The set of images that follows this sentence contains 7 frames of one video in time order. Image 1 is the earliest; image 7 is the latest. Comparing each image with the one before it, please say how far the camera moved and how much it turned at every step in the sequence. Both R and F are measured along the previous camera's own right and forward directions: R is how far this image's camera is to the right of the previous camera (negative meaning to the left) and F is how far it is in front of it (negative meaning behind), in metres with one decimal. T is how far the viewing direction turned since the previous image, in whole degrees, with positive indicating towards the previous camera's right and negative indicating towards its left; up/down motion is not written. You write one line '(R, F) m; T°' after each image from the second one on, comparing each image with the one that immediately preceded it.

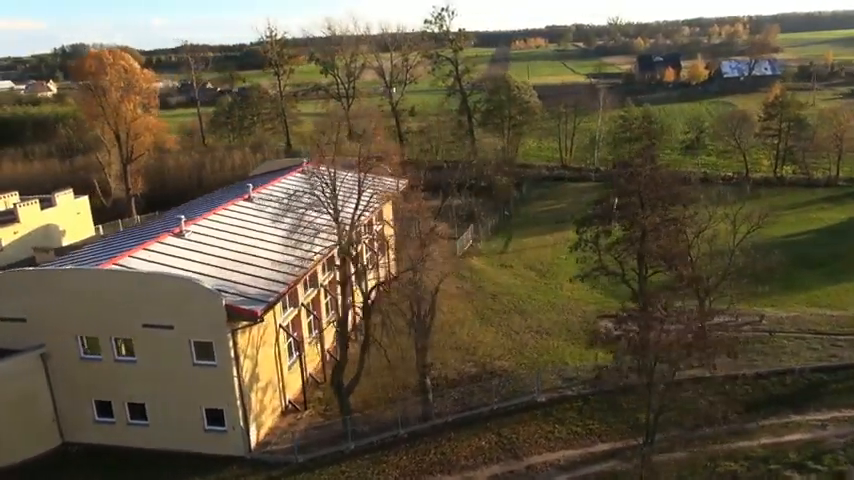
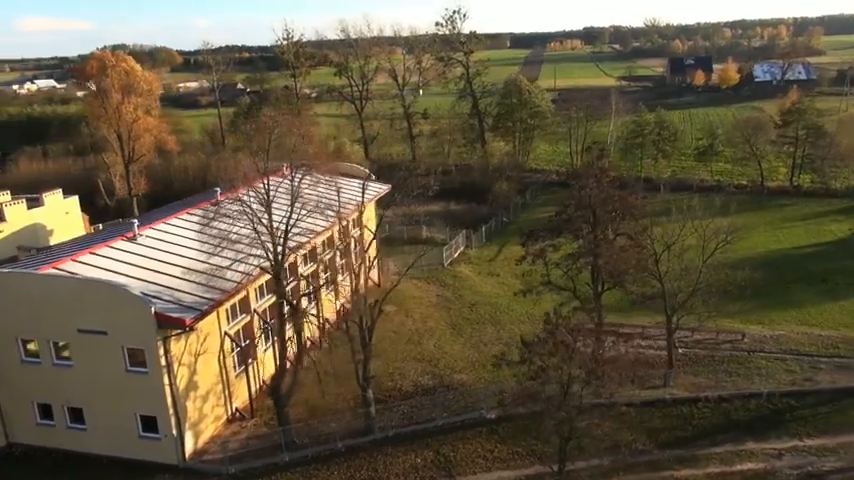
(+3.0, +0.6) m; -3°
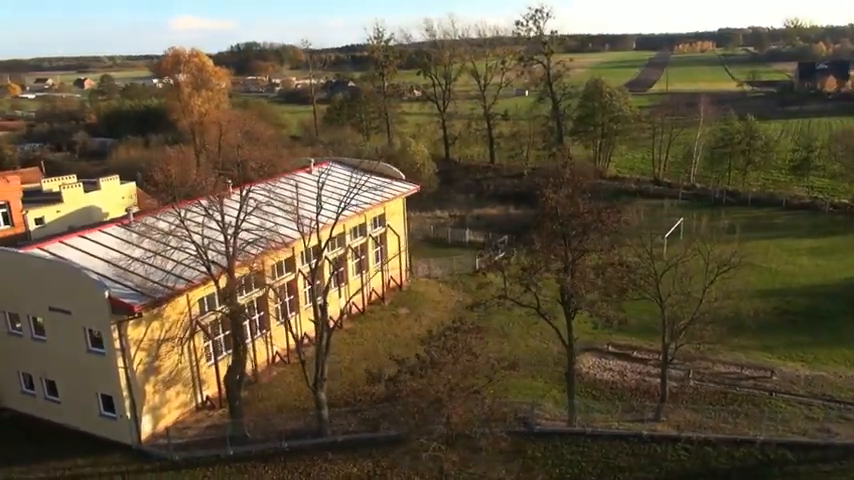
(+4.9, +1.3) m; -10°
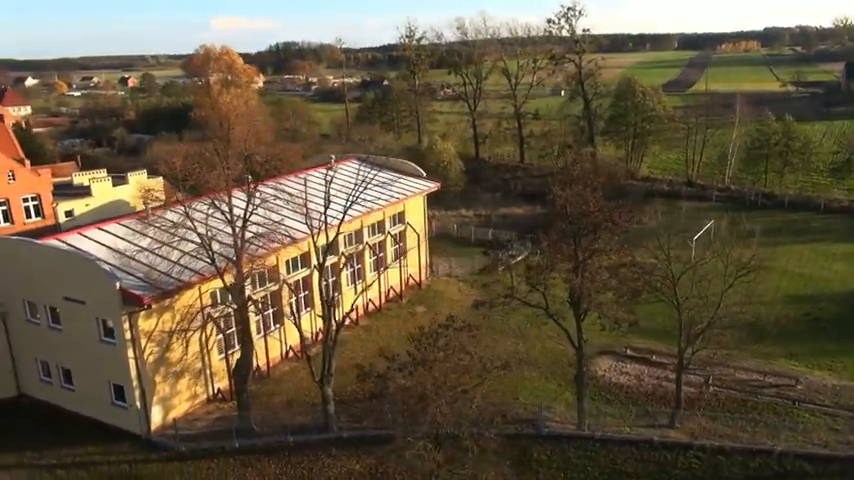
(+0.9, +0.2) m; -3°
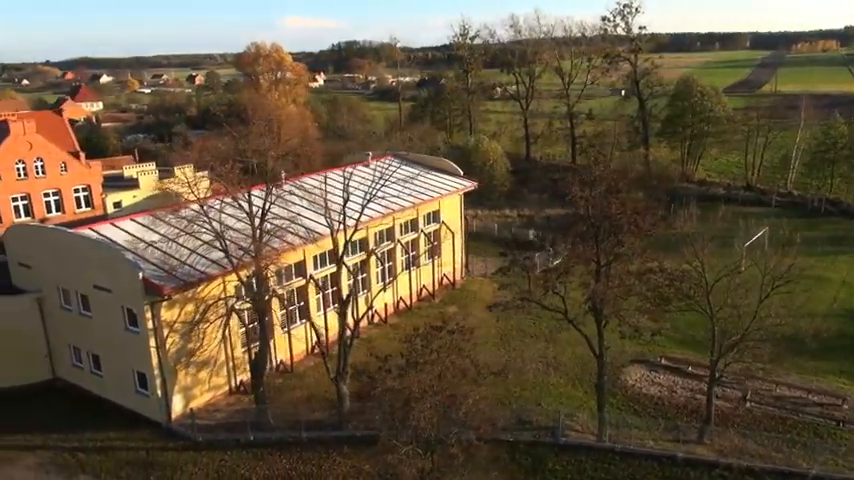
(+1.2, +0.5) m; -5°
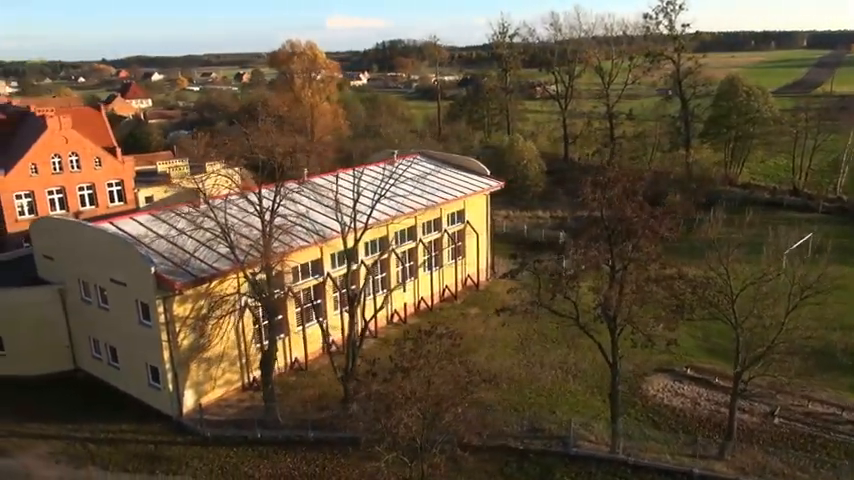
(+1.0, +0.5) m; -4°
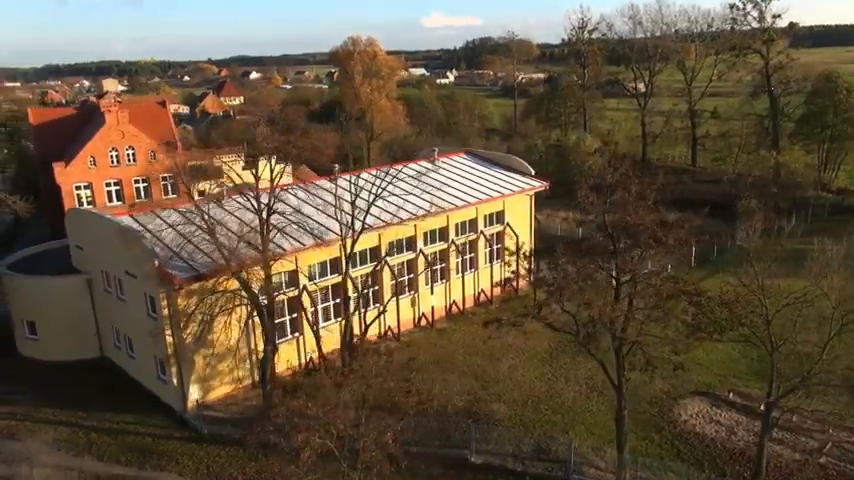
(+2.6, +1.3) m; -8°
